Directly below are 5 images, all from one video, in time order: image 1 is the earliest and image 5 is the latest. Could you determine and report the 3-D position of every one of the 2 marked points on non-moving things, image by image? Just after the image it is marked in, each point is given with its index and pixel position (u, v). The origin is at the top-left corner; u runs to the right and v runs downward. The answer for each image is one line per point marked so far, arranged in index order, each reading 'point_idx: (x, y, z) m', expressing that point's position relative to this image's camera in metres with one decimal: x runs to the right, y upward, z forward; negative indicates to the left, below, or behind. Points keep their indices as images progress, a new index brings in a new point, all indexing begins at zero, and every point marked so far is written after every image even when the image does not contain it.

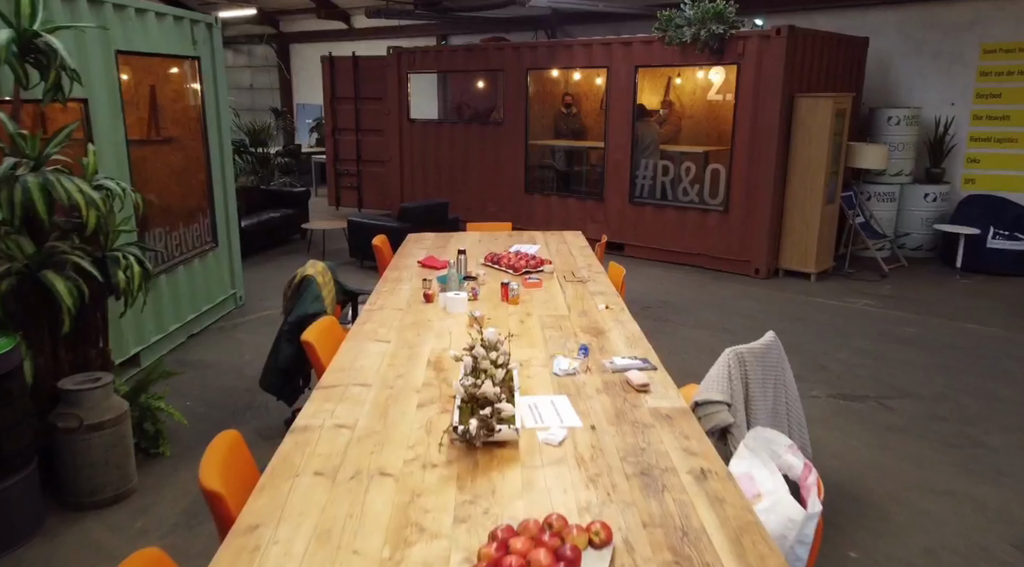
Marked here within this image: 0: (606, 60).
0: (+1.0, +2.5, +8.2) m
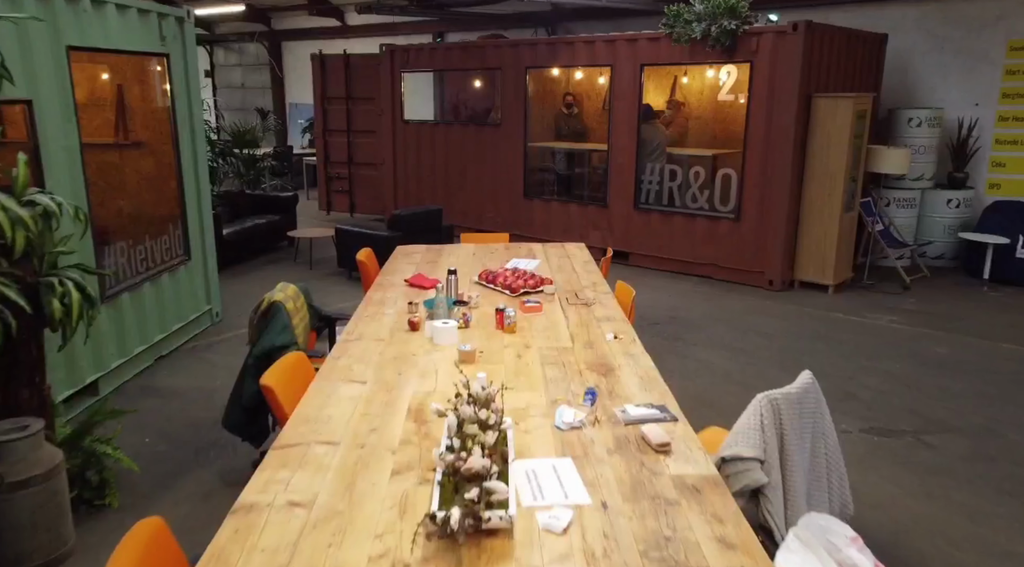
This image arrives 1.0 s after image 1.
0: (+1.0, +2.3, +7.8) m
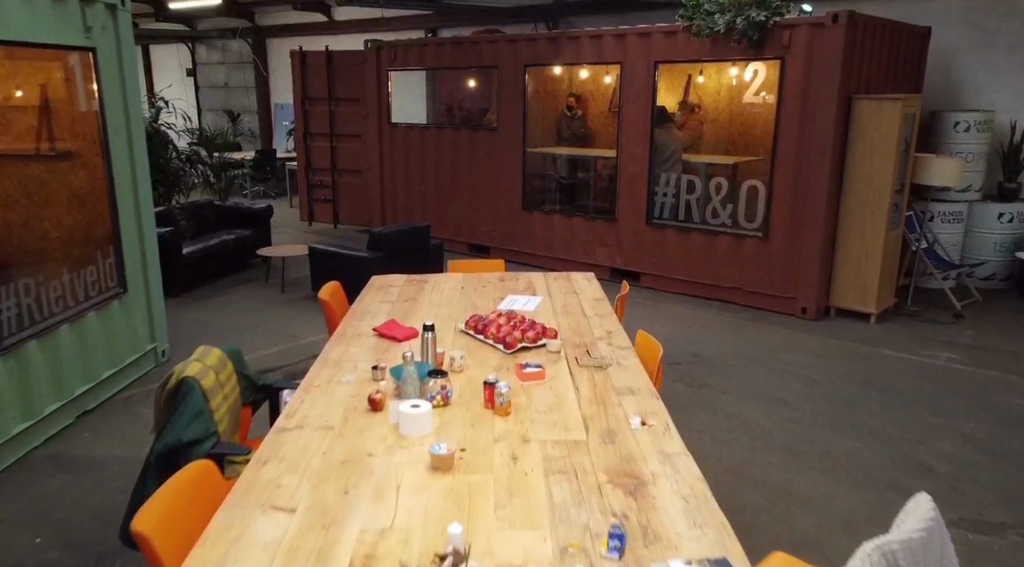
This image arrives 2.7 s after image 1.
0: (+1.0, +2.1, +6.9) m
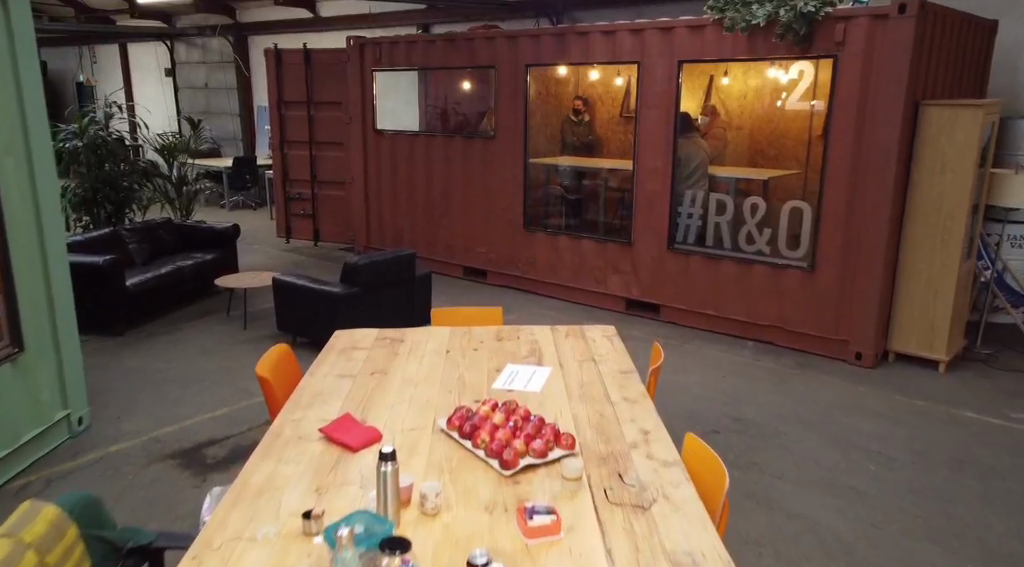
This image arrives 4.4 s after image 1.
0: (+1.0, +1.8, +5.9) m
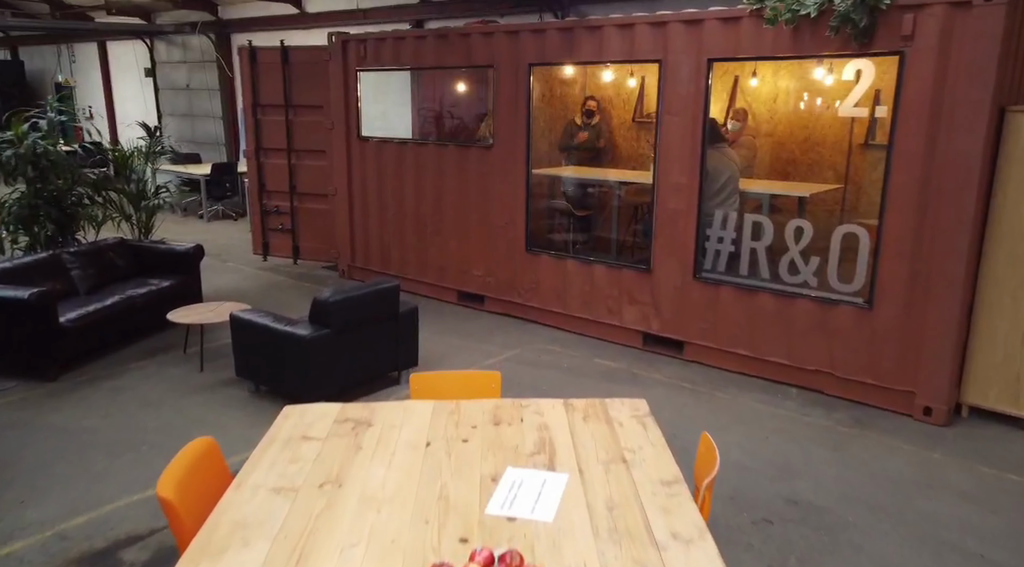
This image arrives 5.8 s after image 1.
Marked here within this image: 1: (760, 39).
0: (+1.0, +1.6, +5.1) m
1: (+1.5, +1.5, +4.6) m
